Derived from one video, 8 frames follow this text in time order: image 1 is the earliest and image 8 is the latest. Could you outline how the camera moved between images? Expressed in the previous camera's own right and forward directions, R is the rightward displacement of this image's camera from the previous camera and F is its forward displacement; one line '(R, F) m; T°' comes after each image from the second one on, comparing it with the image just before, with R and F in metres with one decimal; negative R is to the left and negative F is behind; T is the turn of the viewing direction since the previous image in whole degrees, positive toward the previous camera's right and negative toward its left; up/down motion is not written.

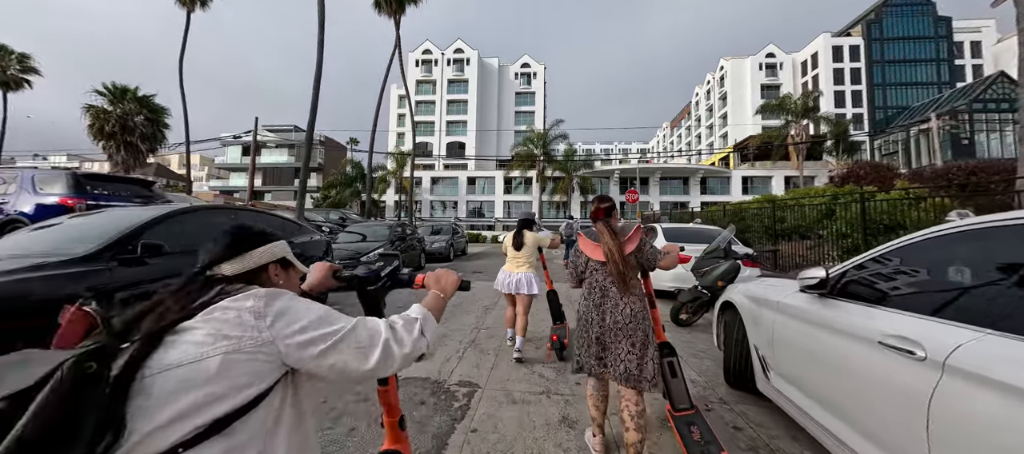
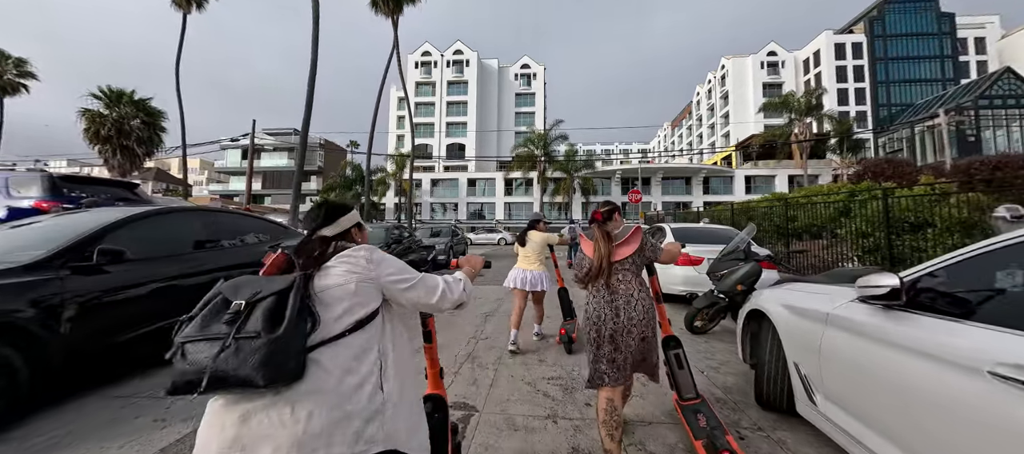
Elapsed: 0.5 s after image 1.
(0.0, +0.4) m; 0°
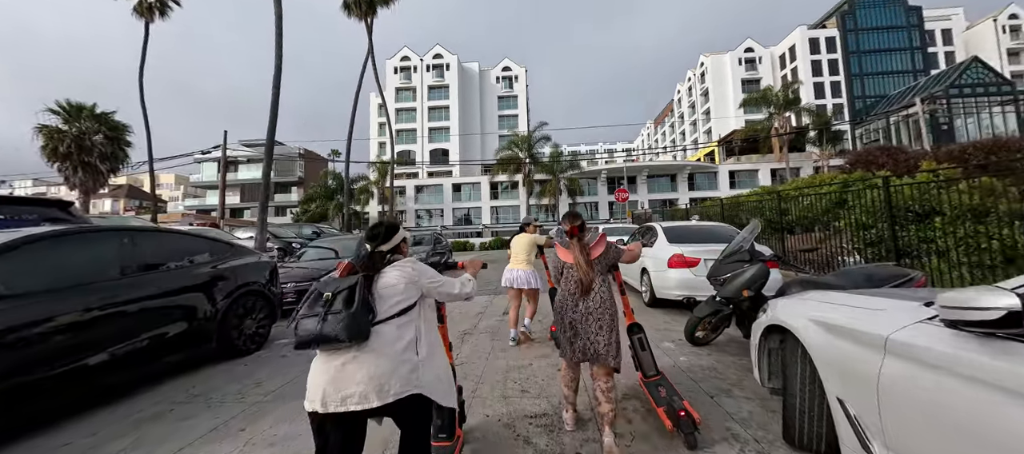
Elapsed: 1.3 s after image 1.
(+0.2, +0.5) m; +2°
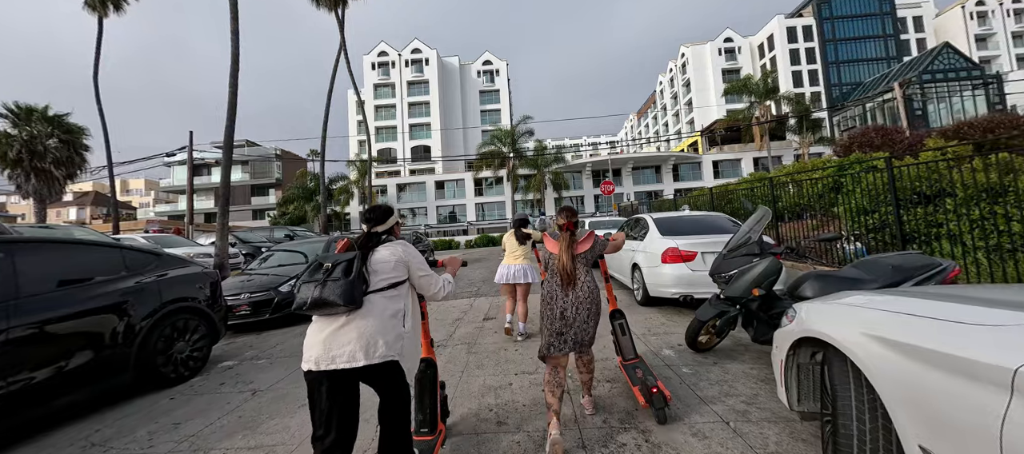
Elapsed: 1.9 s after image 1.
(+0.2, +0.6) m; +2°
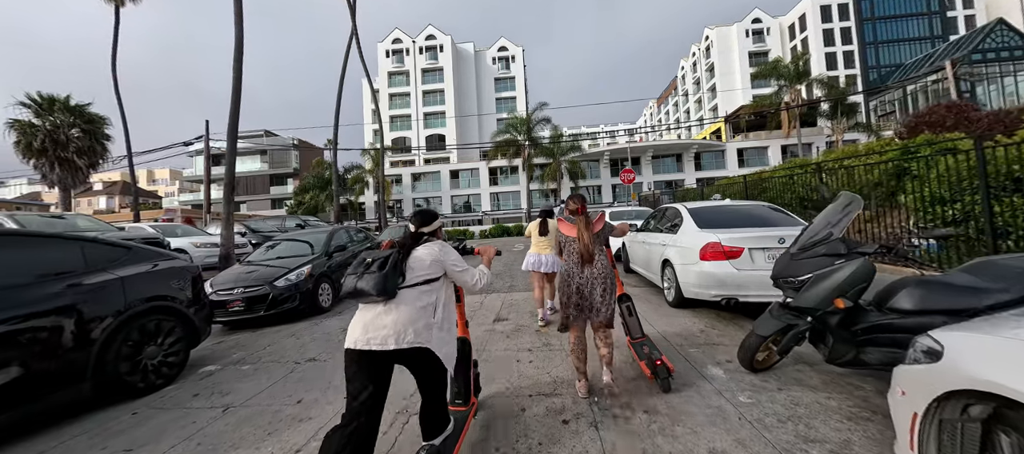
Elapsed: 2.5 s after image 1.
(0.0, +0.6) m; -2°
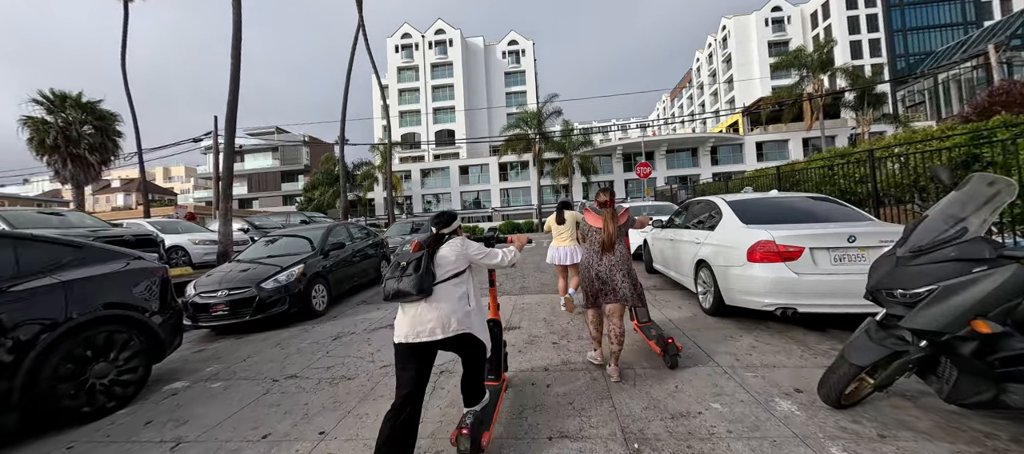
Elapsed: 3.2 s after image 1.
(0.0, +0.6) m; -2°
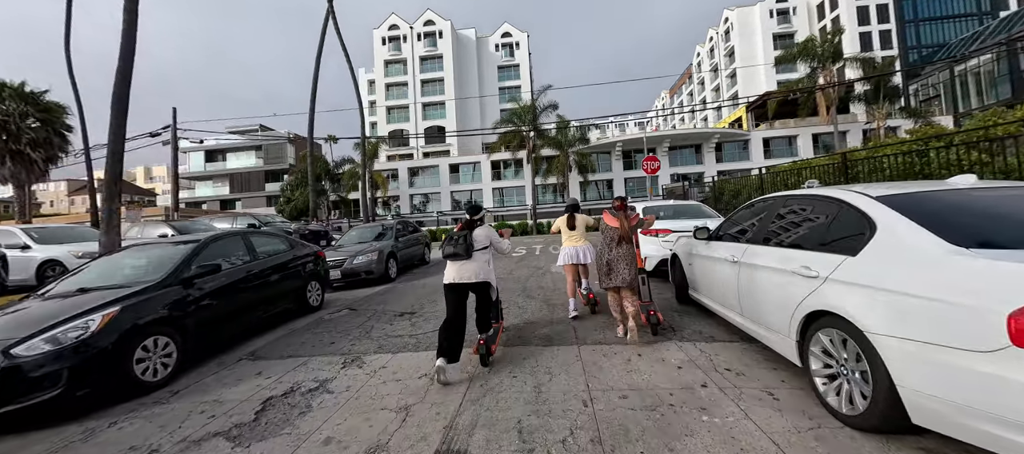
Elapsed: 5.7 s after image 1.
(+0.4, +2.1) m; 0°
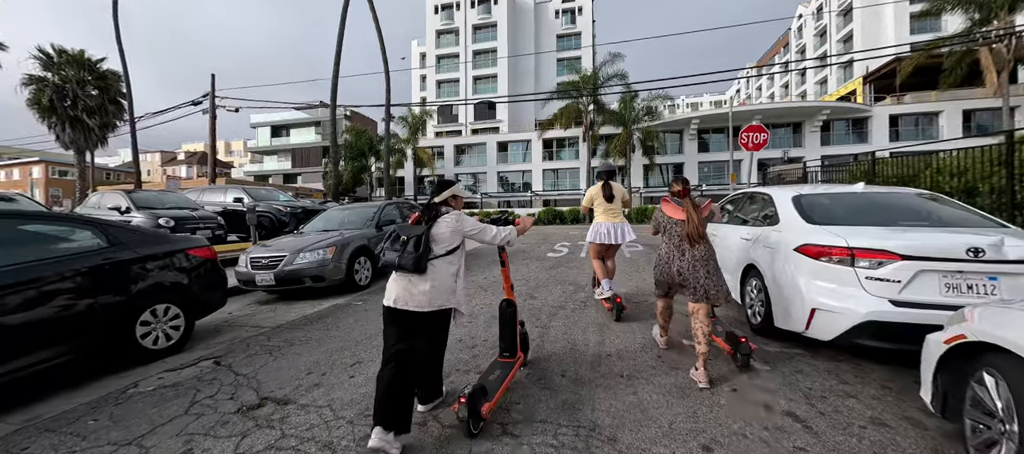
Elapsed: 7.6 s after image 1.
(+0.4, +3.1) m; -9°
